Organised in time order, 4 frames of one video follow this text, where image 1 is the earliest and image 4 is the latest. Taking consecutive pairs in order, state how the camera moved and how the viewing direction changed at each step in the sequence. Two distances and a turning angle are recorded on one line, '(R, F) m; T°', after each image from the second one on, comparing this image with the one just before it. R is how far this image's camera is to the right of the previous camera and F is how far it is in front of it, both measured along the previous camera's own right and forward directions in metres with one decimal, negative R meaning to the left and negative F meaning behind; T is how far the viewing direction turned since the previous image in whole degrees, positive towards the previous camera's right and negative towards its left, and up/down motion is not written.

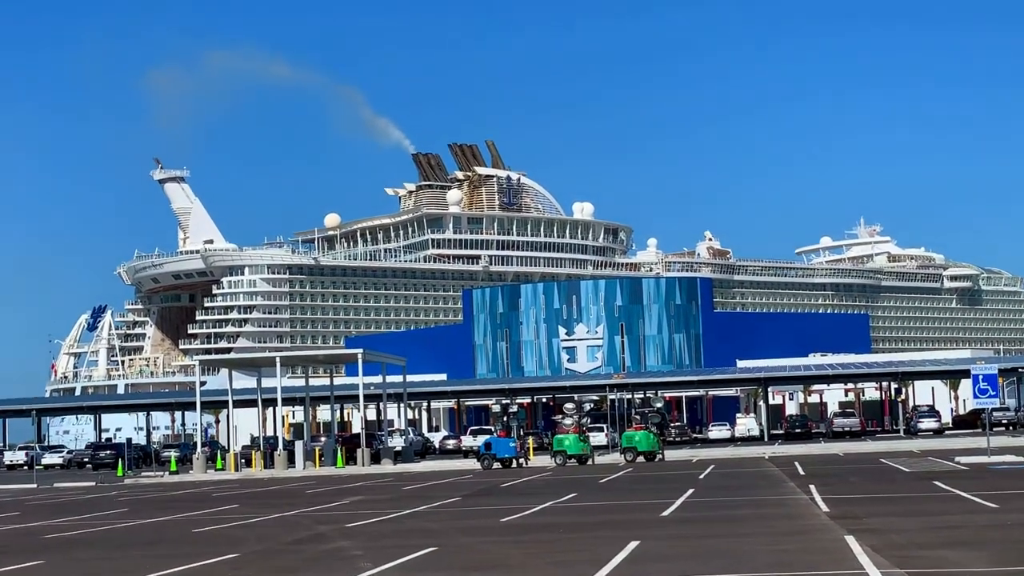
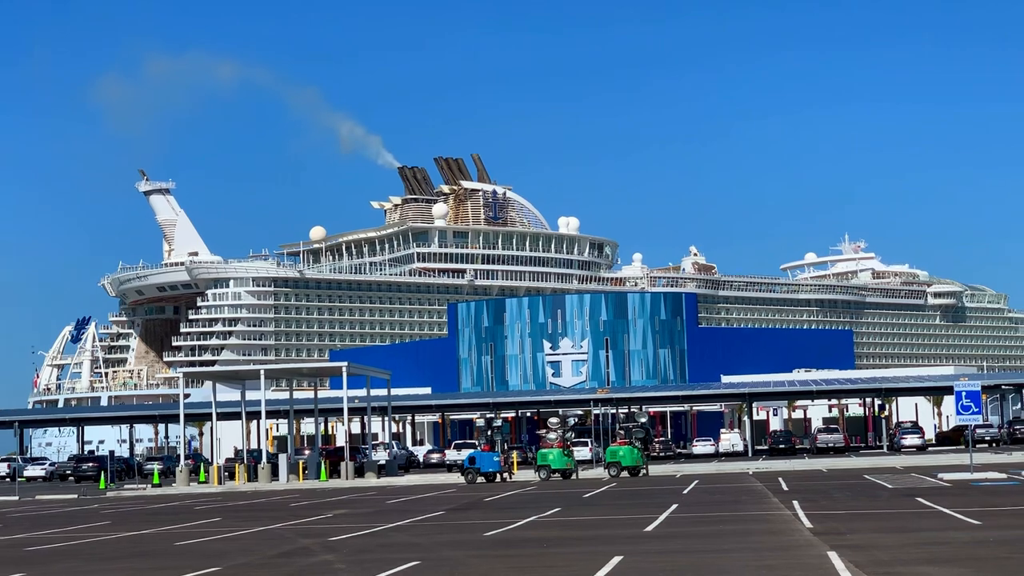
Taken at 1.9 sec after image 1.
(0.0, 0.0) m; +1°
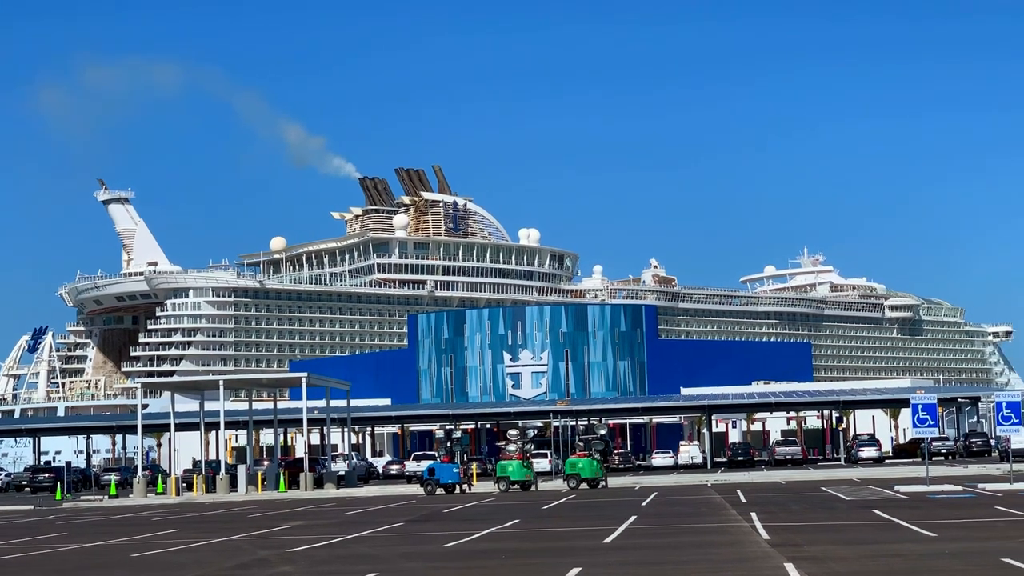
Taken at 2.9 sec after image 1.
(-0.1, -0.1) m; +2°
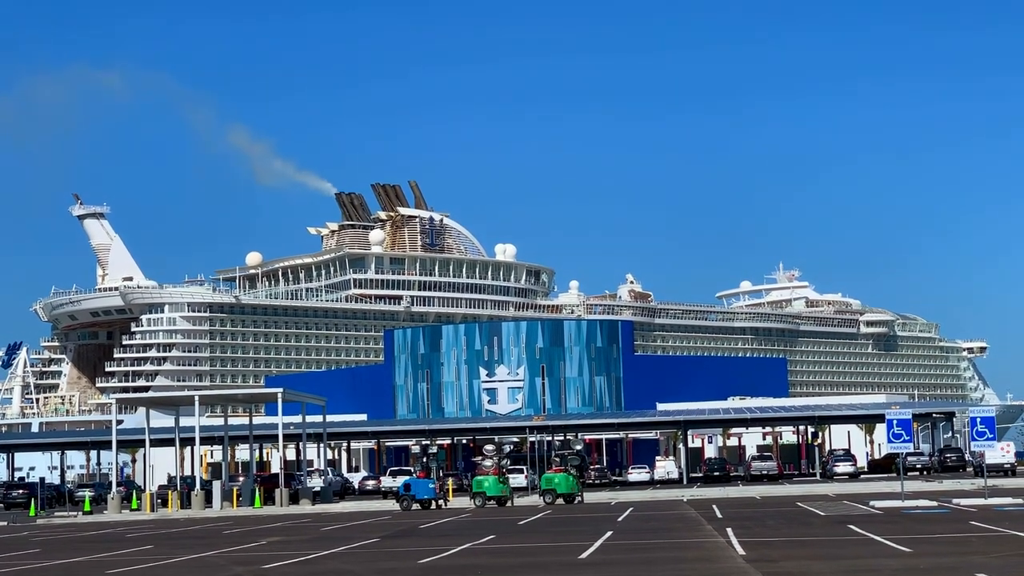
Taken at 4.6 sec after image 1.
(0.0, 0.0) m; +1°
